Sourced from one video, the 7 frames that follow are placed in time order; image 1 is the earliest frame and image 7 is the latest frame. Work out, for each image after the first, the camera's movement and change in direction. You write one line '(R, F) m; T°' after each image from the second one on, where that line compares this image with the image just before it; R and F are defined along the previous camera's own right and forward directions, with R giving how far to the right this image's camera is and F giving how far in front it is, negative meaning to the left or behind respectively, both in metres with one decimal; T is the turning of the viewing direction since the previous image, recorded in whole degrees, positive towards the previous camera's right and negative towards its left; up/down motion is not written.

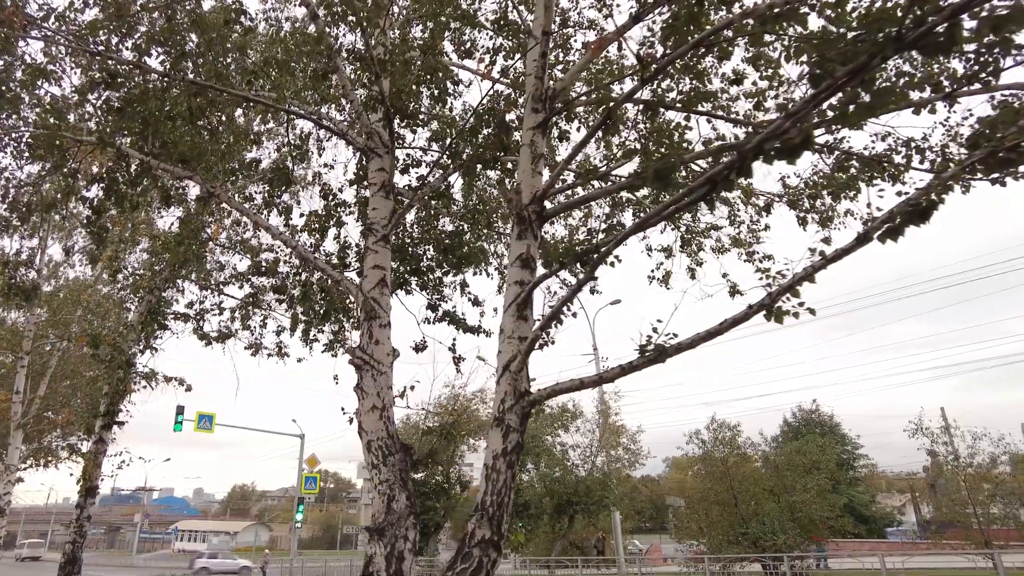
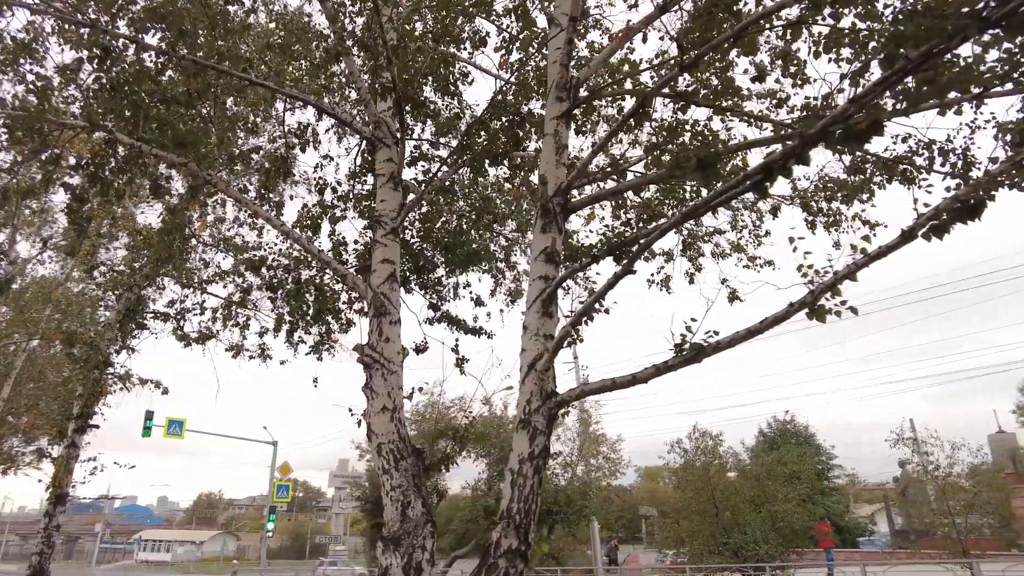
(-0.3, +0.2) m; +2°
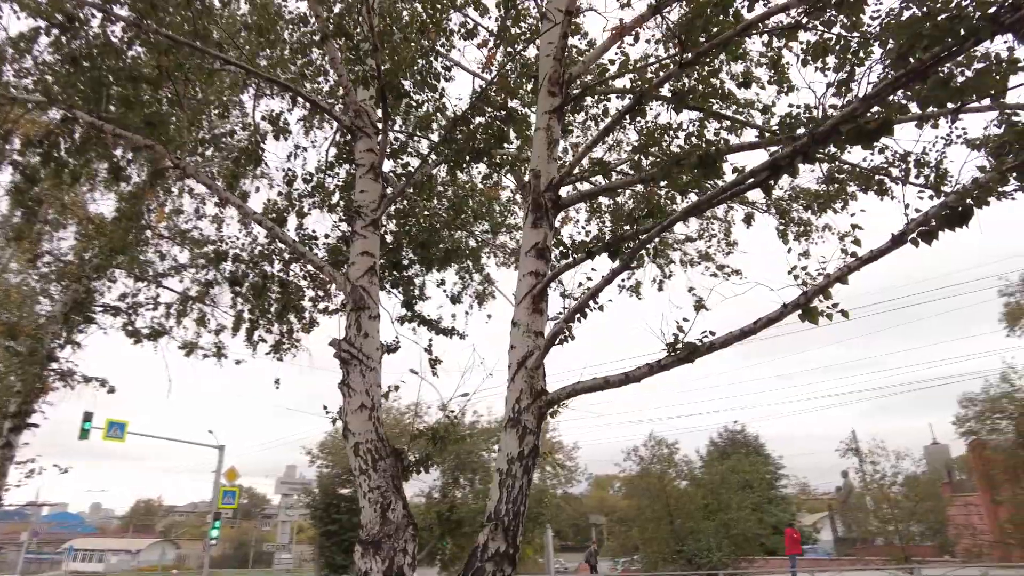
(-0.2, +0.1) m; +4°
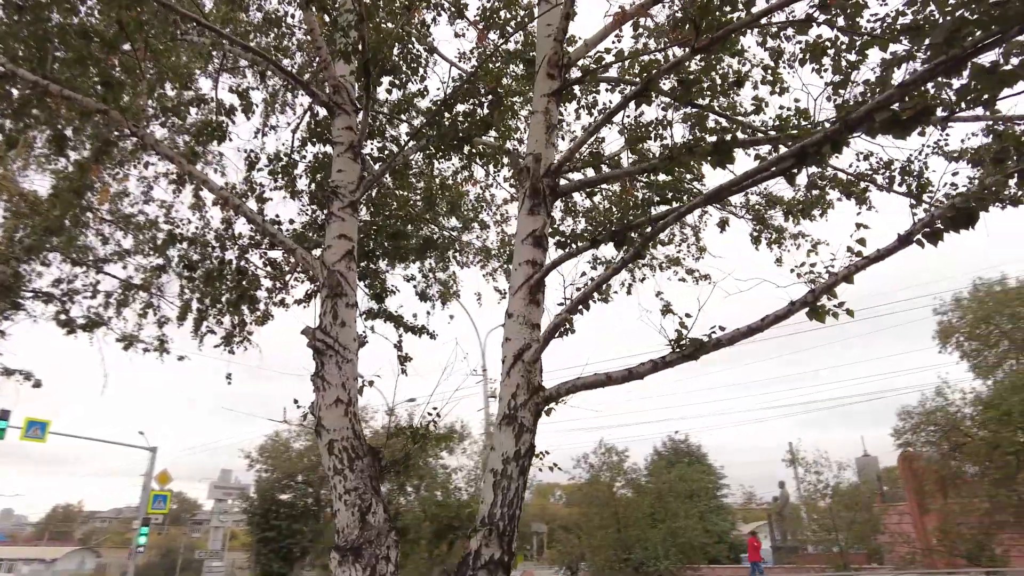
(-0.3, +0.2) m; +5°
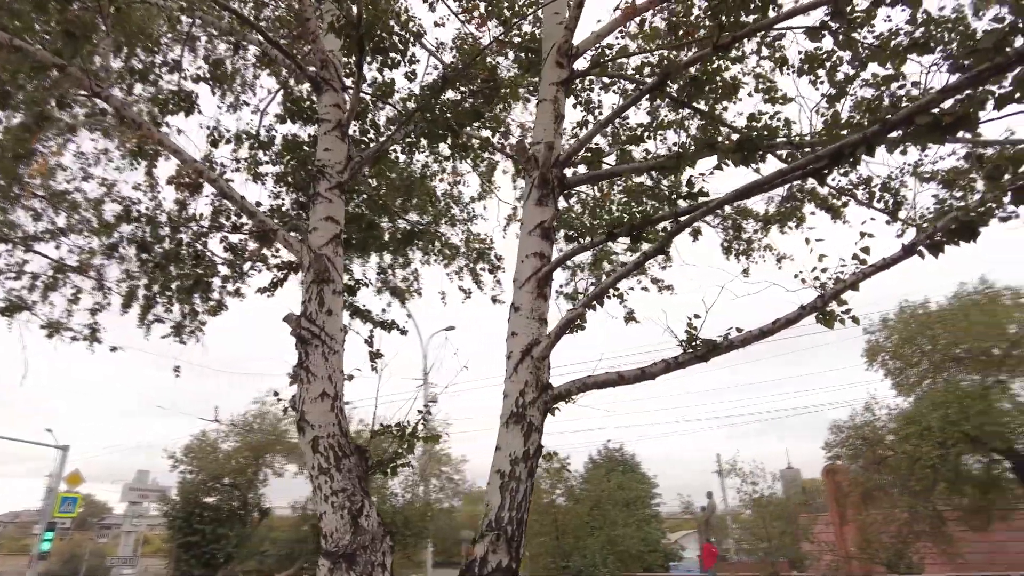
(-0.4, +0.2) m; +6°
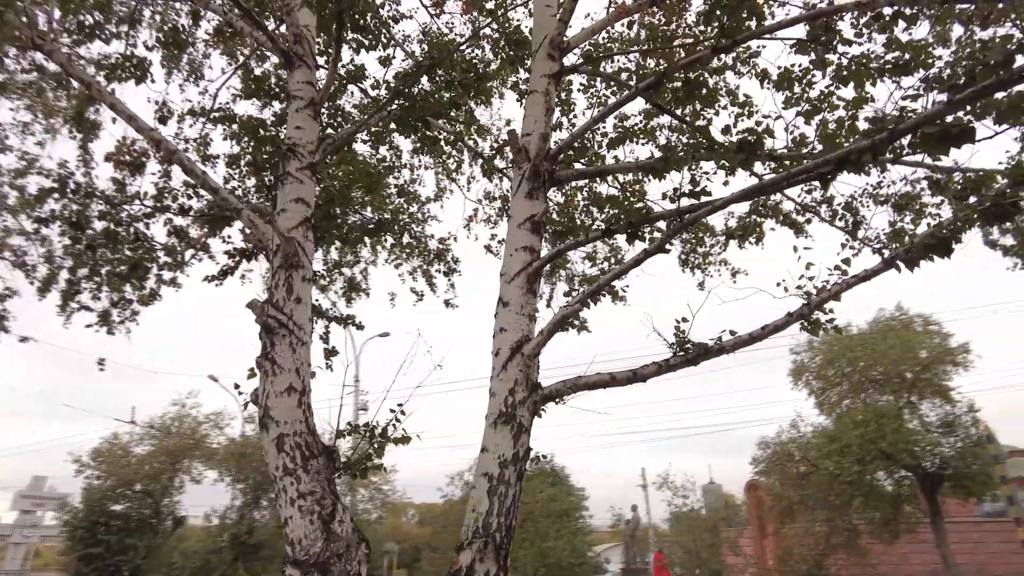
(-0.3, +0.2) m; +6°
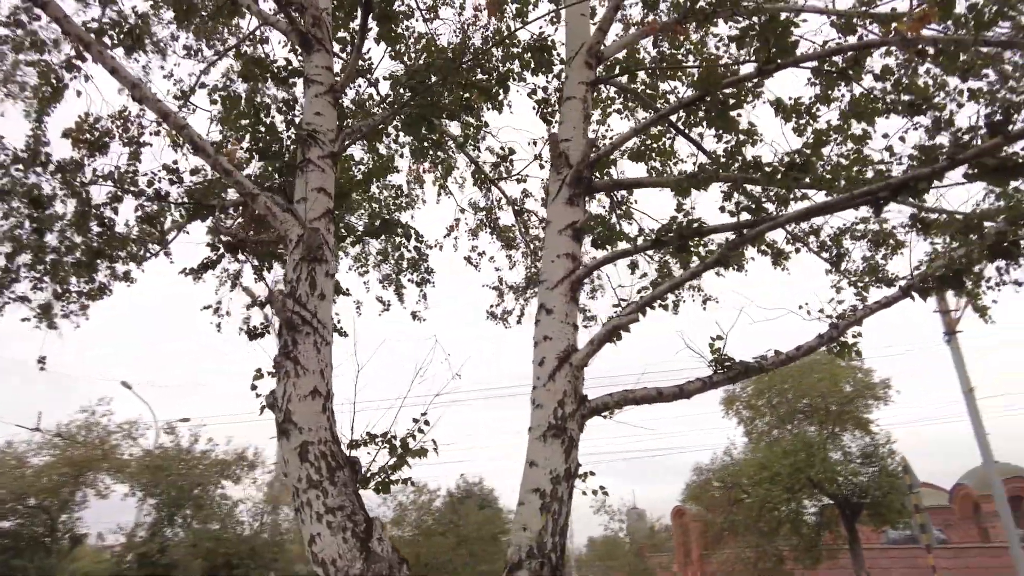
(-0.5, +0.2) m; +6°
